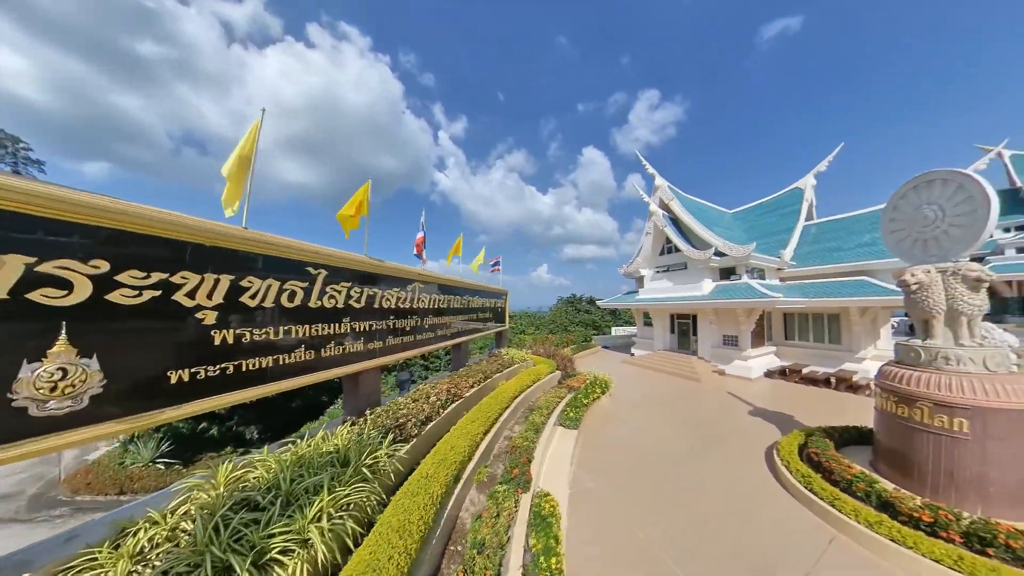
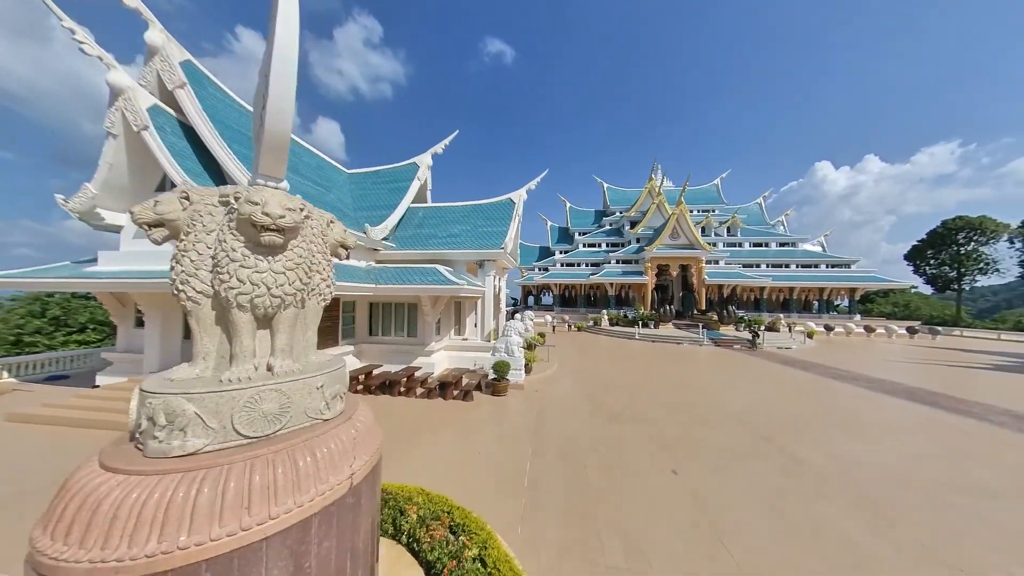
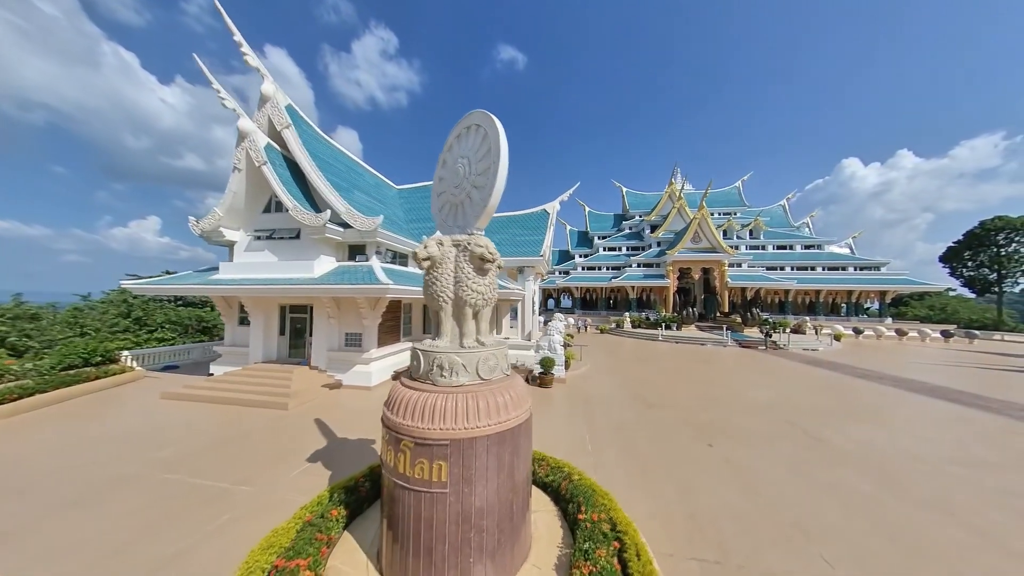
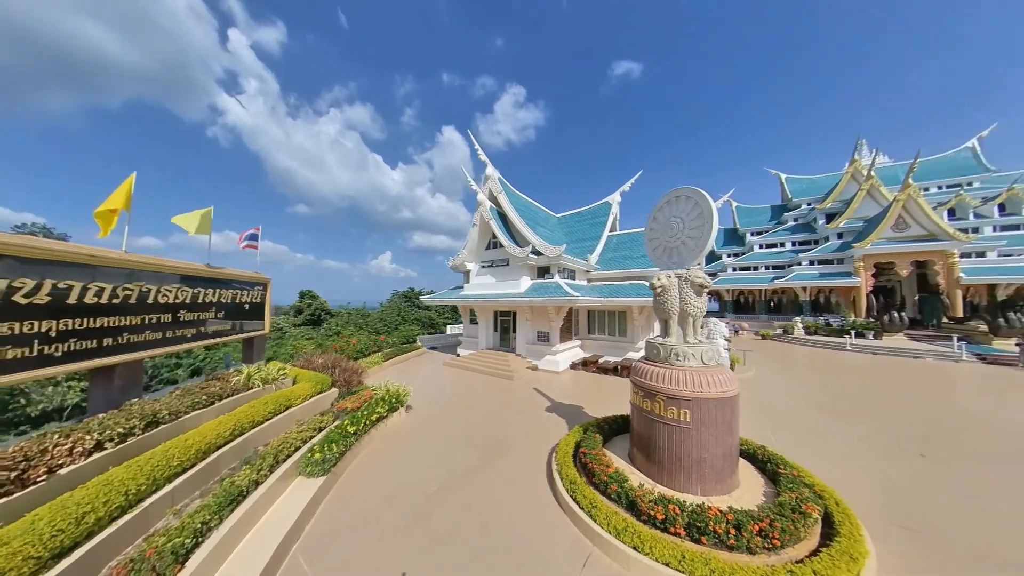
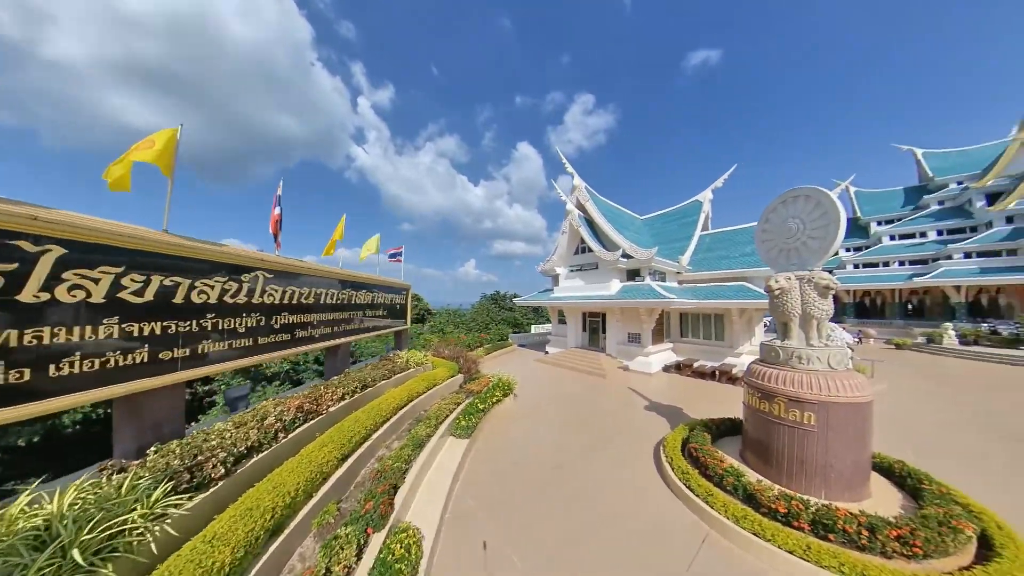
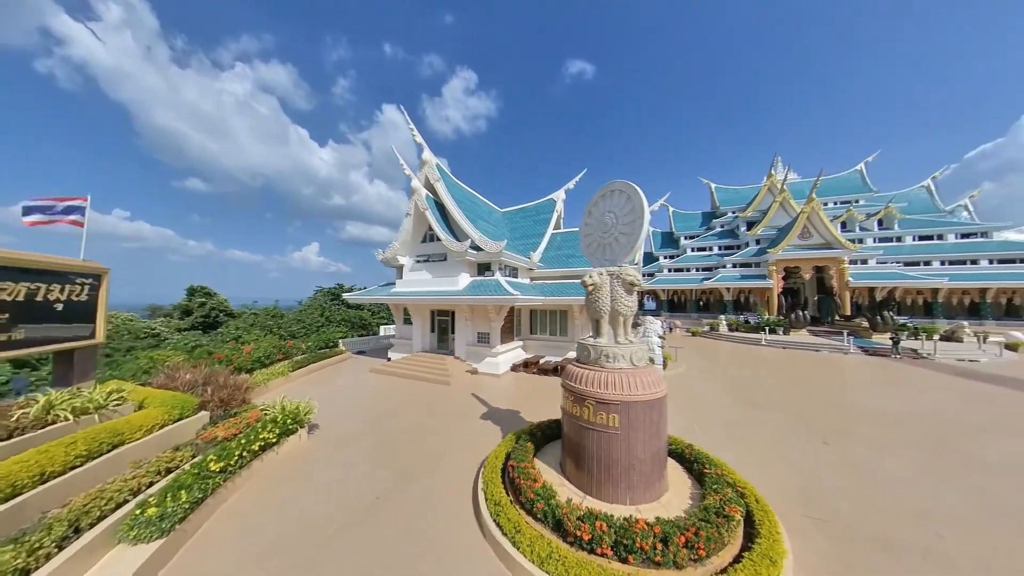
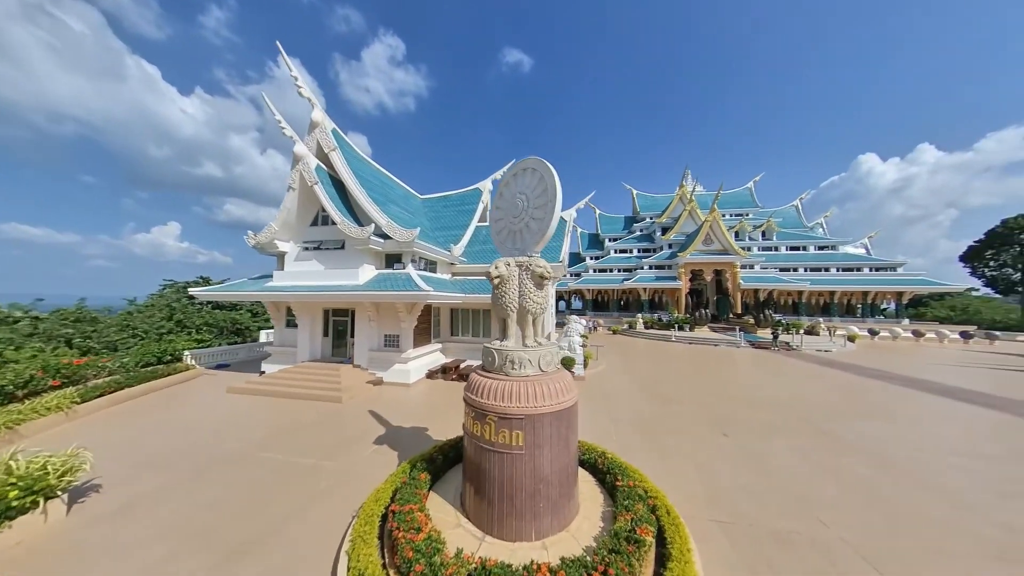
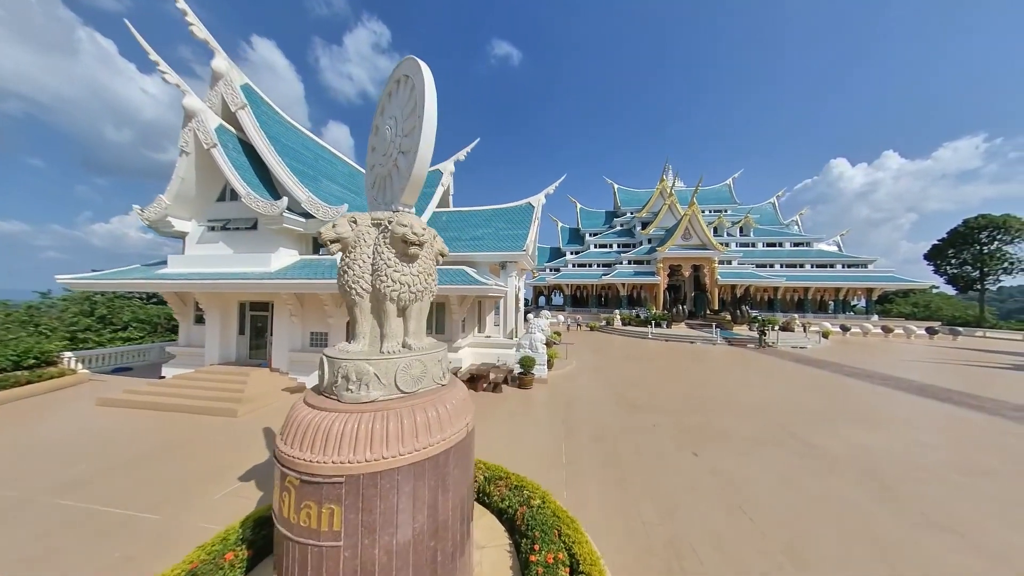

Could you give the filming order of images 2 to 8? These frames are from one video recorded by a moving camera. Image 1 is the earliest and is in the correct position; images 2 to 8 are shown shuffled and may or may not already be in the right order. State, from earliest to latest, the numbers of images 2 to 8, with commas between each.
5, 4, 6, 7, 3, 8, 2
